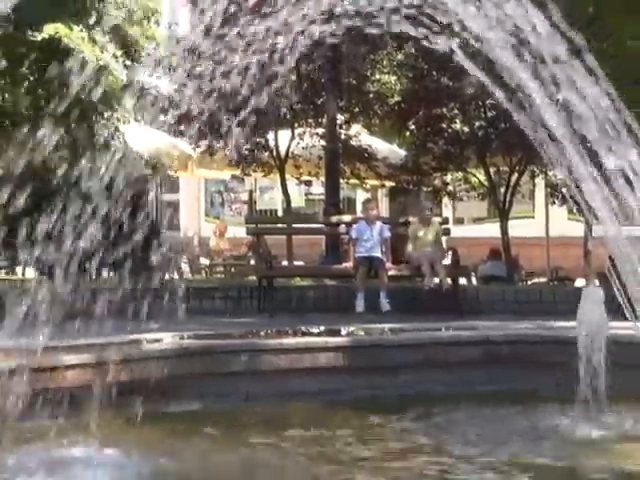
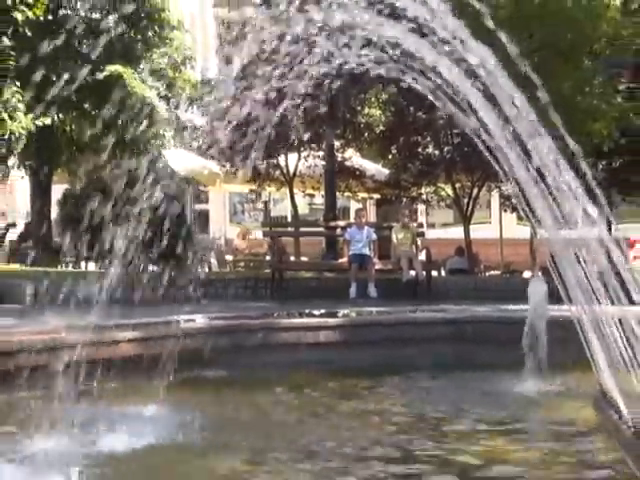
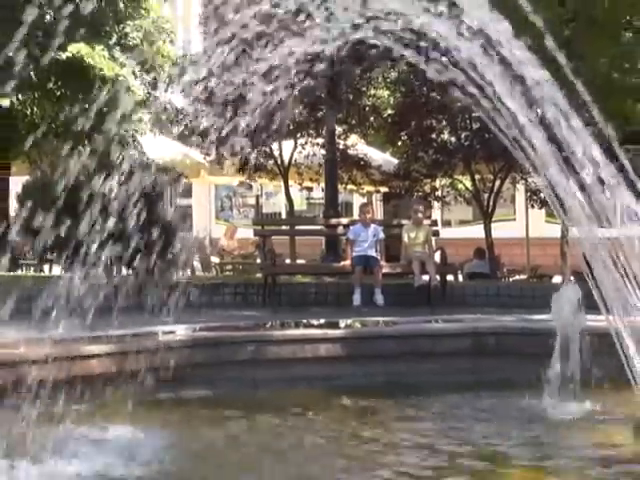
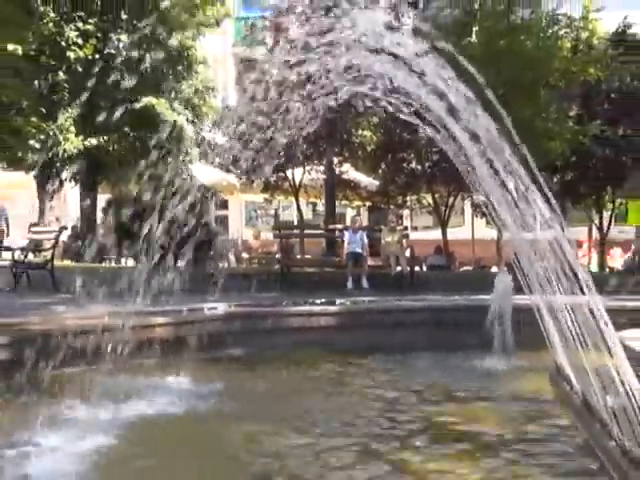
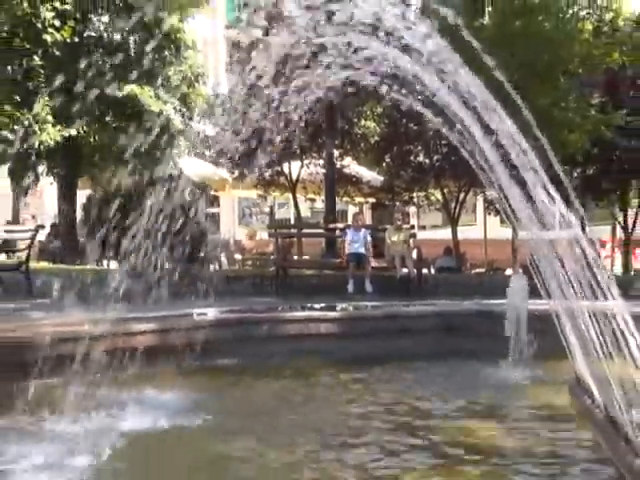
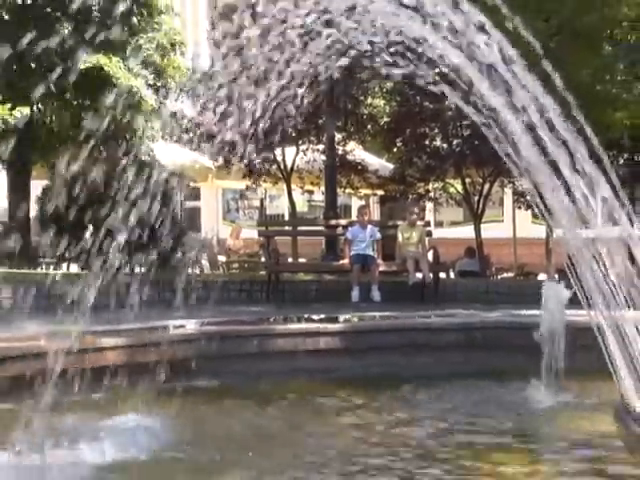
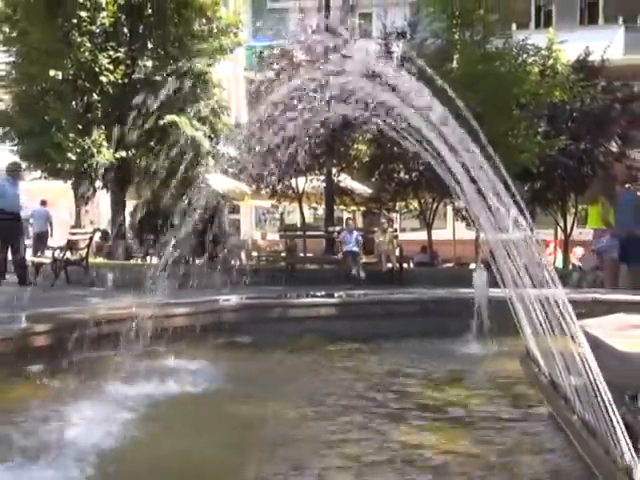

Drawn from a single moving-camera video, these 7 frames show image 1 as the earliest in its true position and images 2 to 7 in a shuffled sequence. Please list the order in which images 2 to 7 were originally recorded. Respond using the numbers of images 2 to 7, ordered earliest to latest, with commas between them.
3, 6, 2, 5, 4, 7
